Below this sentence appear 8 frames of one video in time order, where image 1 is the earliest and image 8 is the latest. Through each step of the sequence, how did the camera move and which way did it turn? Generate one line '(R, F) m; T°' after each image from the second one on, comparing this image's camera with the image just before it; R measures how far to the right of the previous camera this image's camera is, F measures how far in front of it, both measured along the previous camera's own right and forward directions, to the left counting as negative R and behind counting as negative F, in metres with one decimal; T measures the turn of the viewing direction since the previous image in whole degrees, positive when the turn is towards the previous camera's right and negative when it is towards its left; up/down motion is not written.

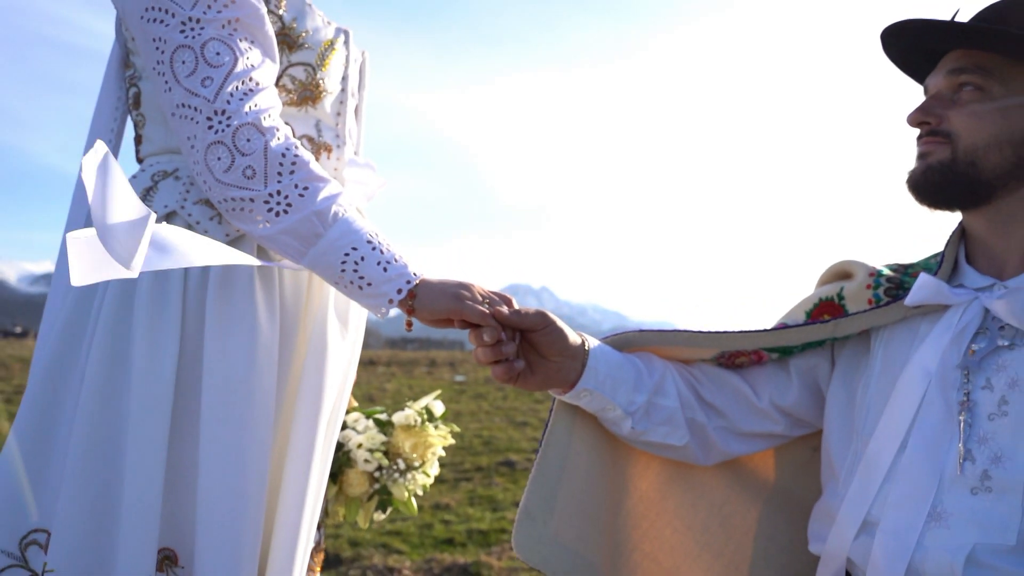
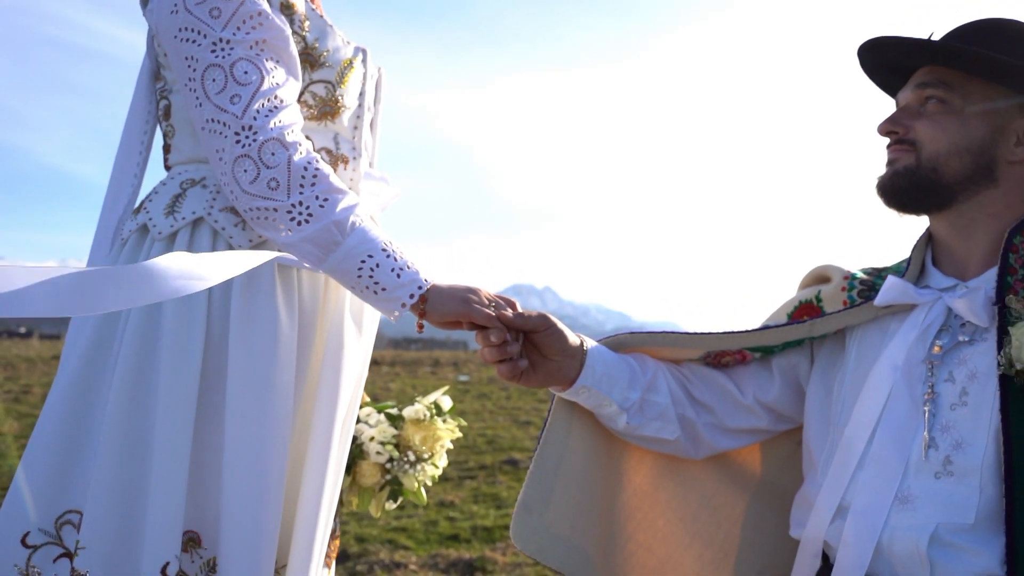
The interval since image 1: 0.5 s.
(0.0, -0.1) m; 0°
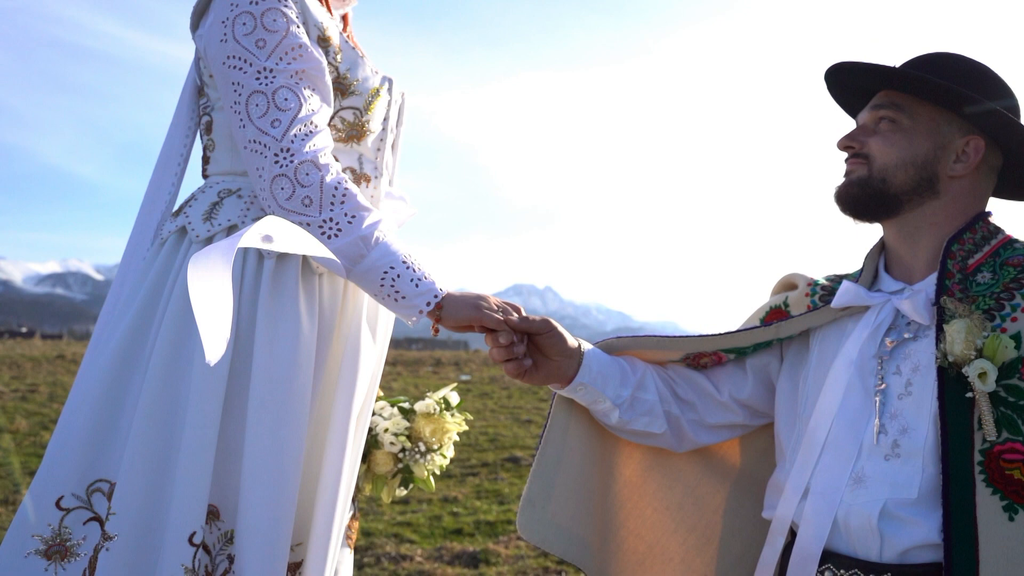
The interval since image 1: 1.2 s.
(0.0, -0.2) m; 0°
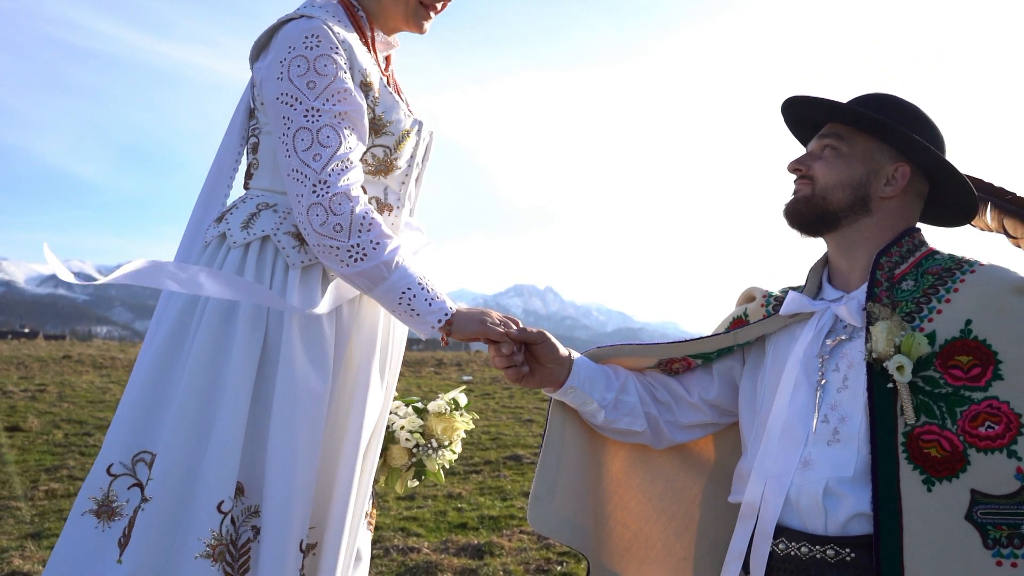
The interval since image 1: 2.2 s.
(0.0, -0.3) m; 0°
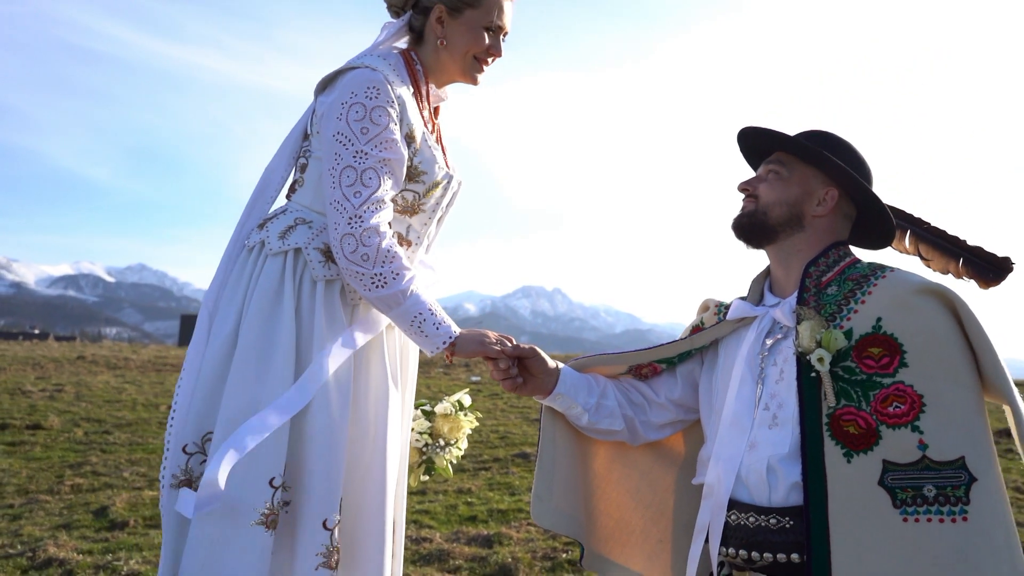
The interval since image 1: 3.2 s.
(0.0, -0.4) m; 0°
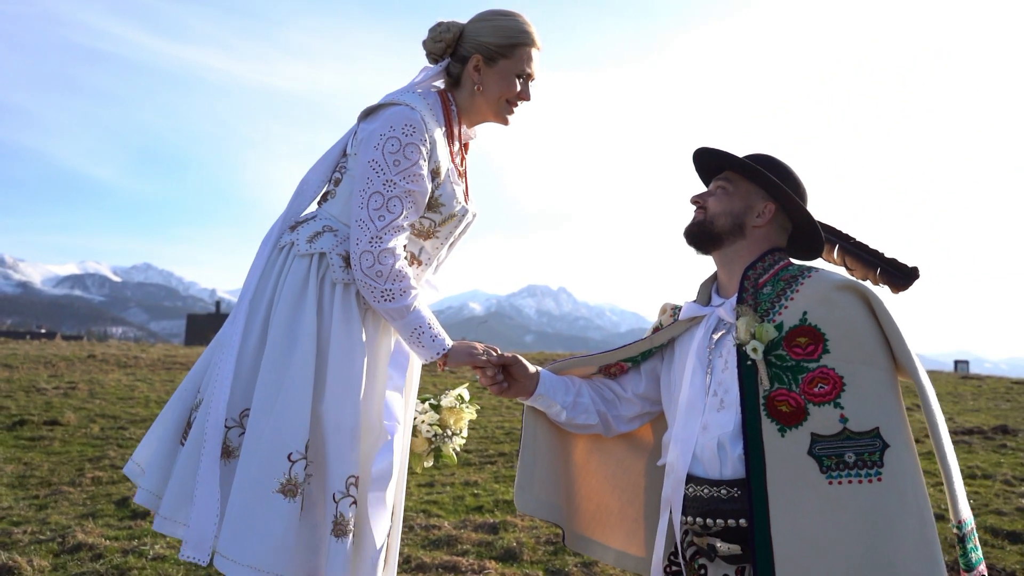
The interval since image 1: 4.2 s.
(0.0, -0.4) m; 0°
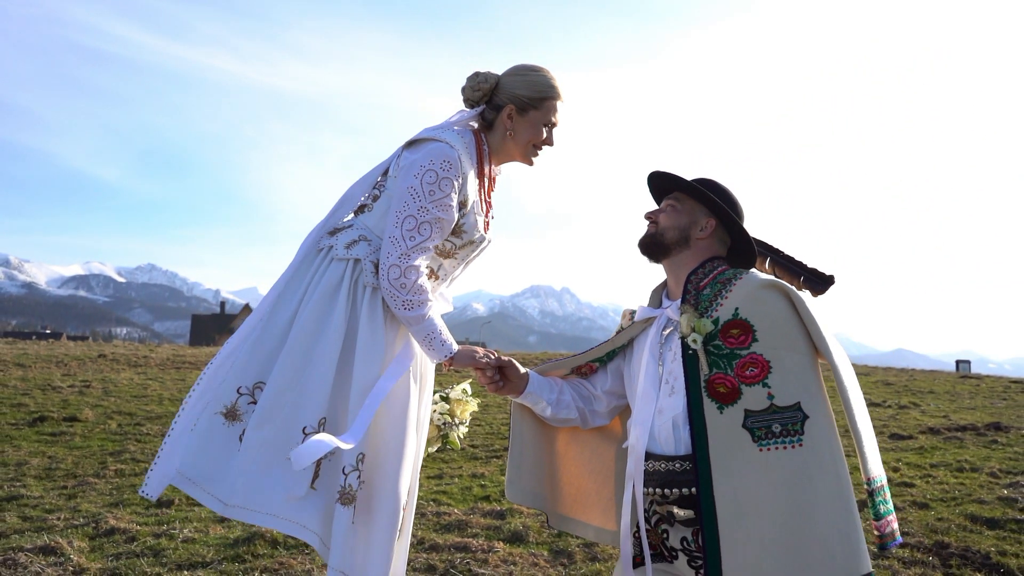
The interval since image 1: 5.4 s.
(0.0, -0.5) m; 0°
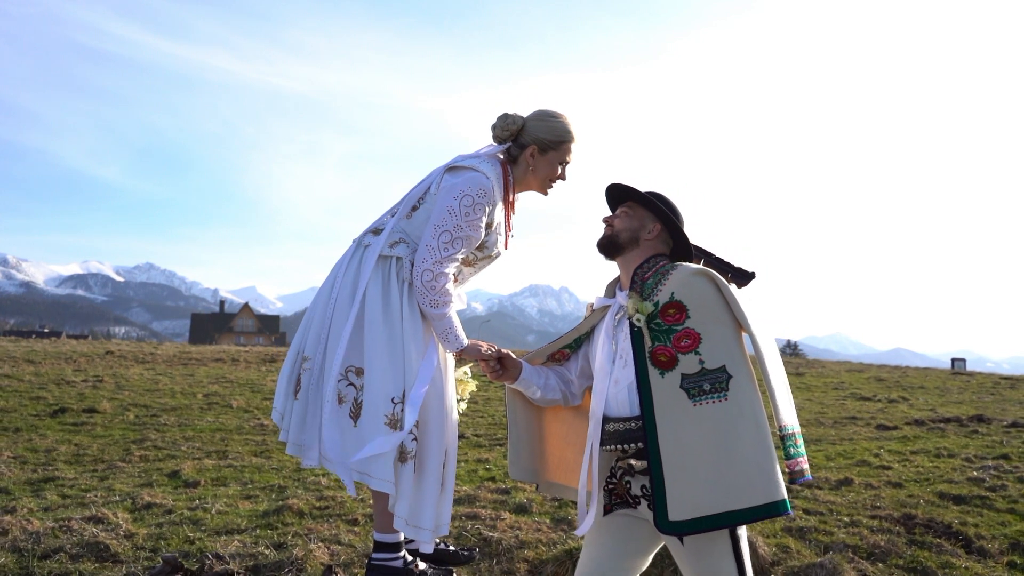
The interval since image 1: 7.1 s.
(-0.1, -0.7) m; 0°
